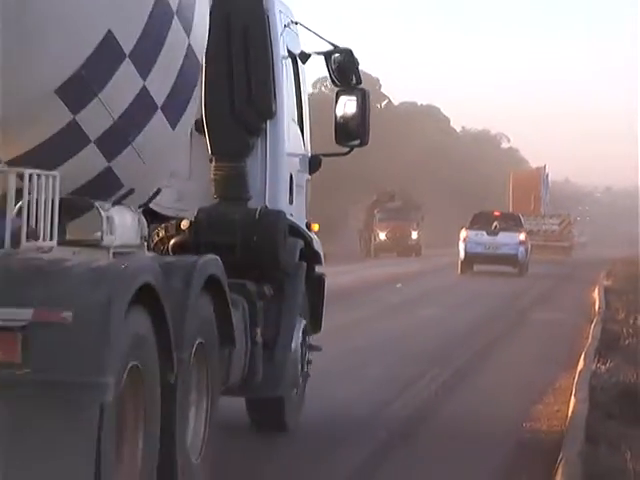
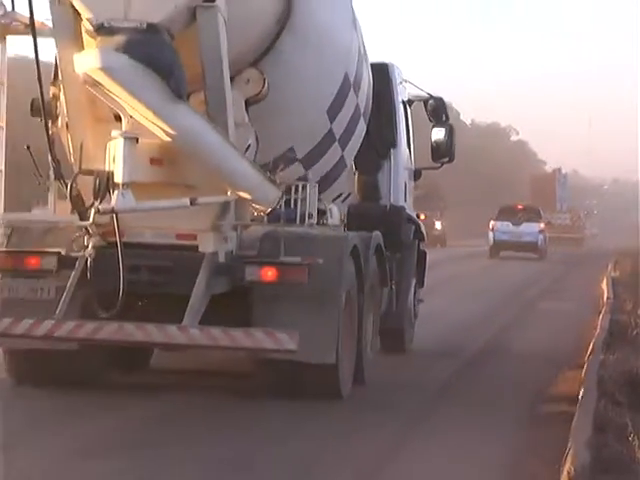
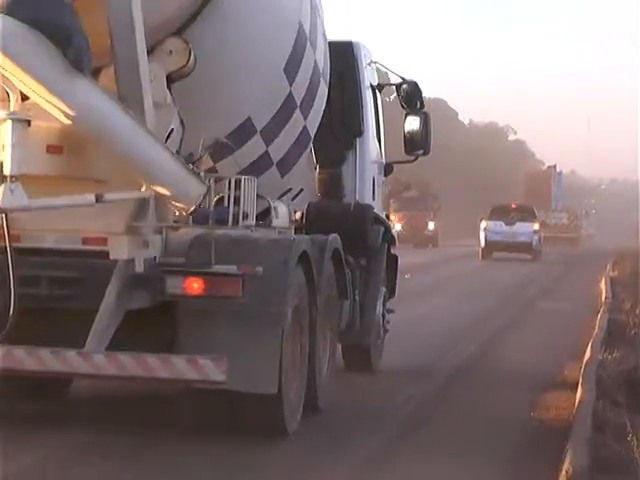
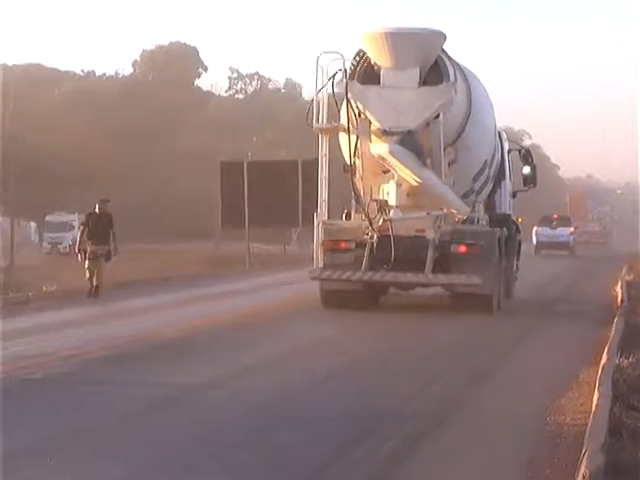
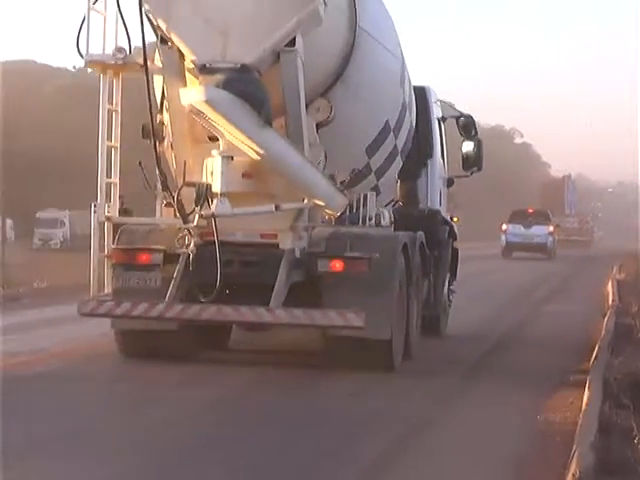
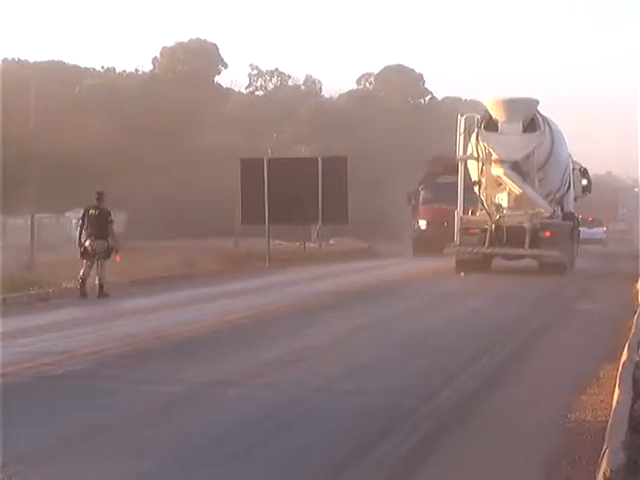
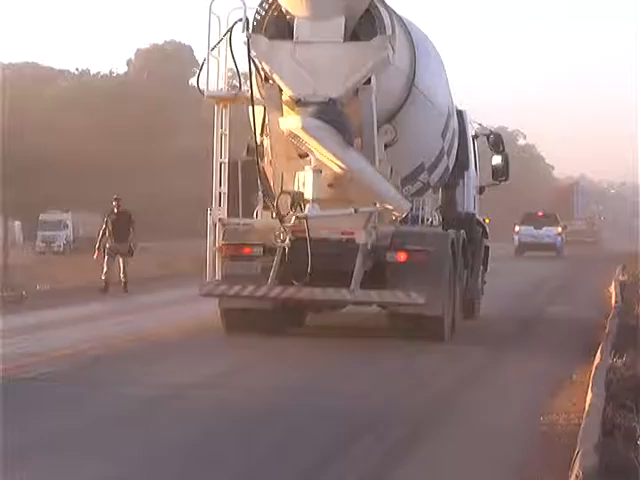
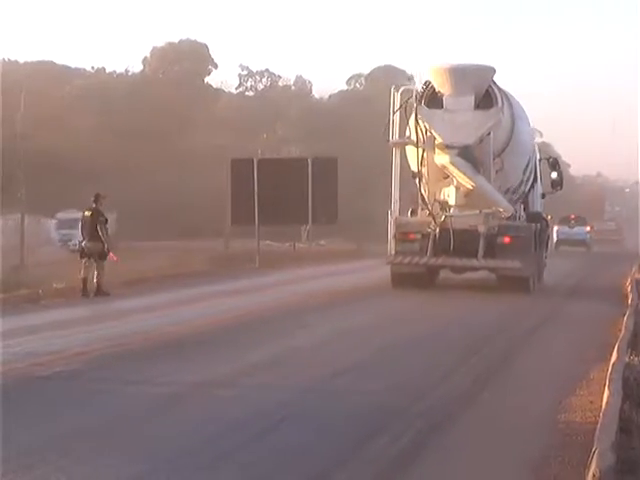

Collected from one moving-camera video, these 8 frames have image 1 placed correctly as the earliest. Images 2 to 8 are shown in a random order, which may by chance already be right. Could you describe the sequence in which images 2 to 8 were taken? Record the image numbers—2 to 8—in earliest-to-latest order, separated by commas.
3, 2, 5, 7, 4, 8, 6
